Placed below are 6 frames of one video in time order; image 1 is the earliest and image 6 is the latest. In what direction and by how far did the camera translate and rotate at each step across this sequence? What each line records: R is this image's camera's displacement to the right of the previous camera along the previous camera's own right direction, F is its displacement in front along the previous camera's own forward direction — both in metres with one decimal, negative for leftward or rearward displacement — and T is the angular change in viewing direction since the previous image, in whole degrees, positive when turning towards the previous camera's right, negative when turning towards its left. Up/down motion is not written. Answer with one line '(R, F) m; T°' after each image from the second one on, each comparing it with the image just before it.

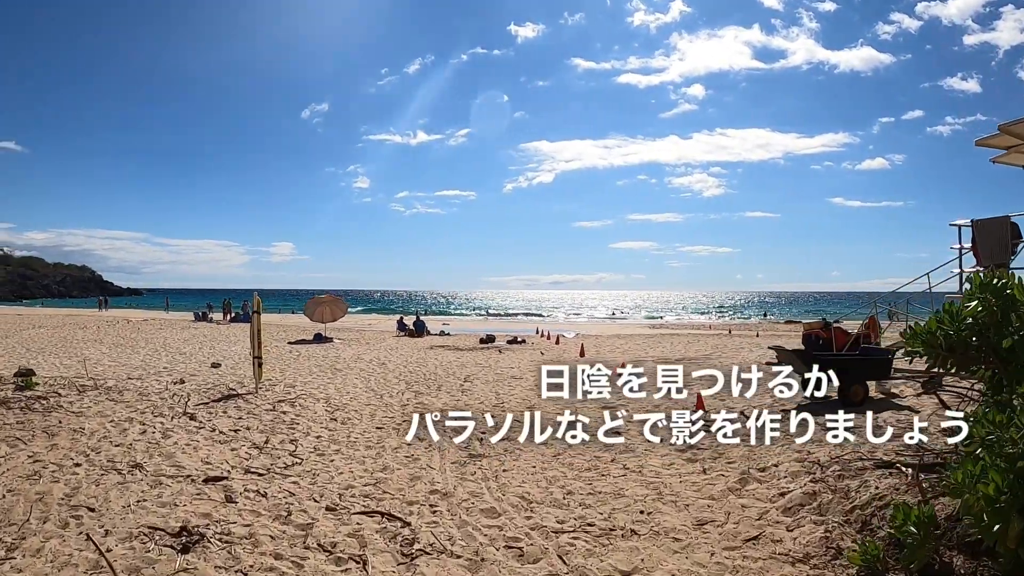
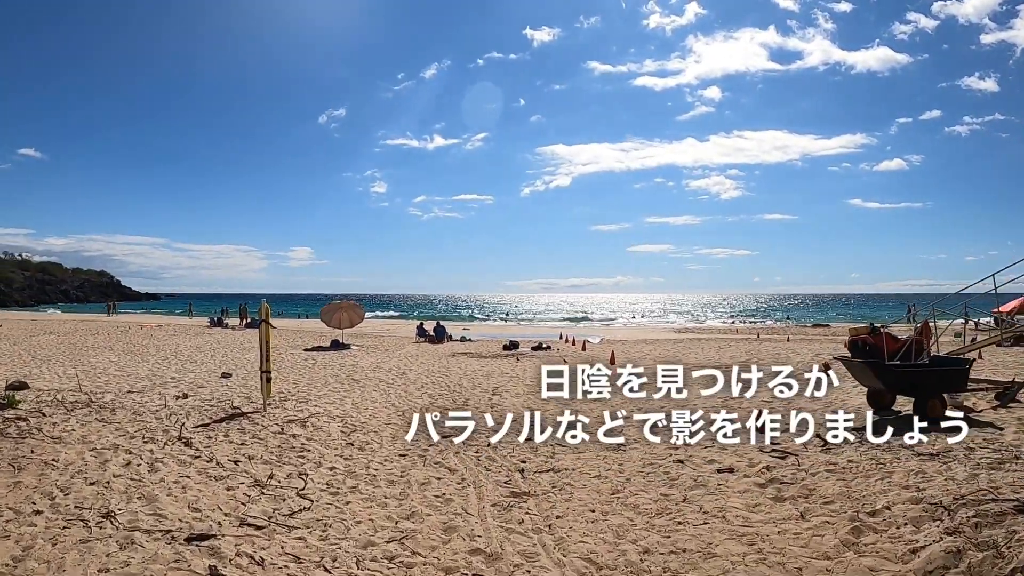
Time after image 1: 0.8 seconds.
(-0.3, +1.1) m; -2°
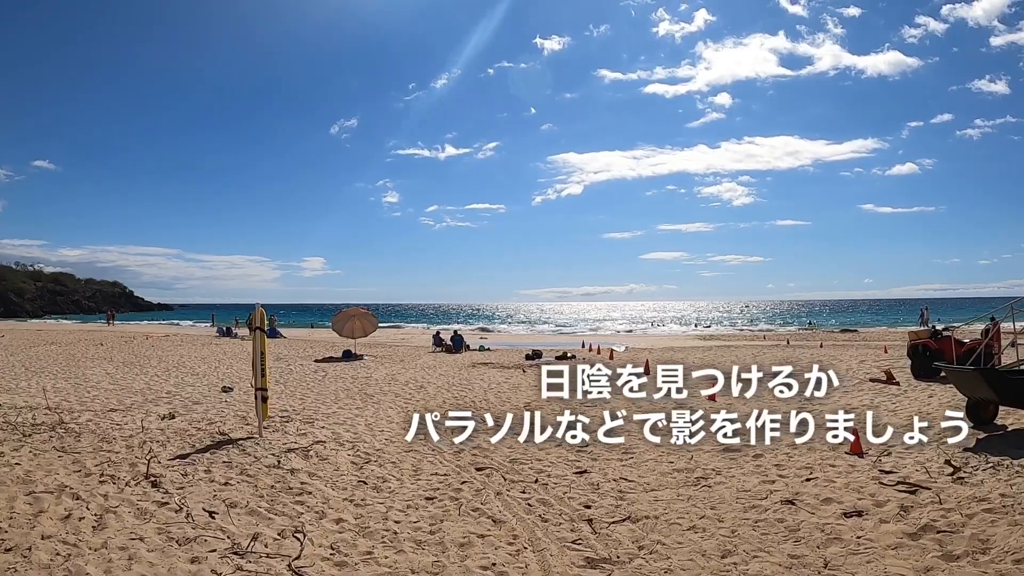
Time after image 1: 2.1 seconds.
(-0.4, +1.5) m; -1°
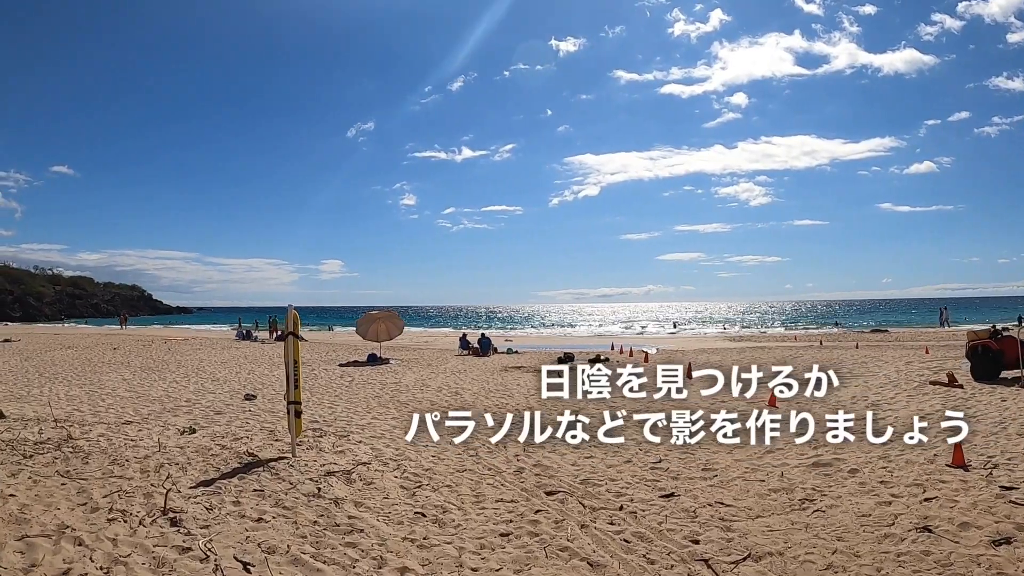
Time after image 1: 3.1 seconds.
(-0.6, +1.0) m; -1°
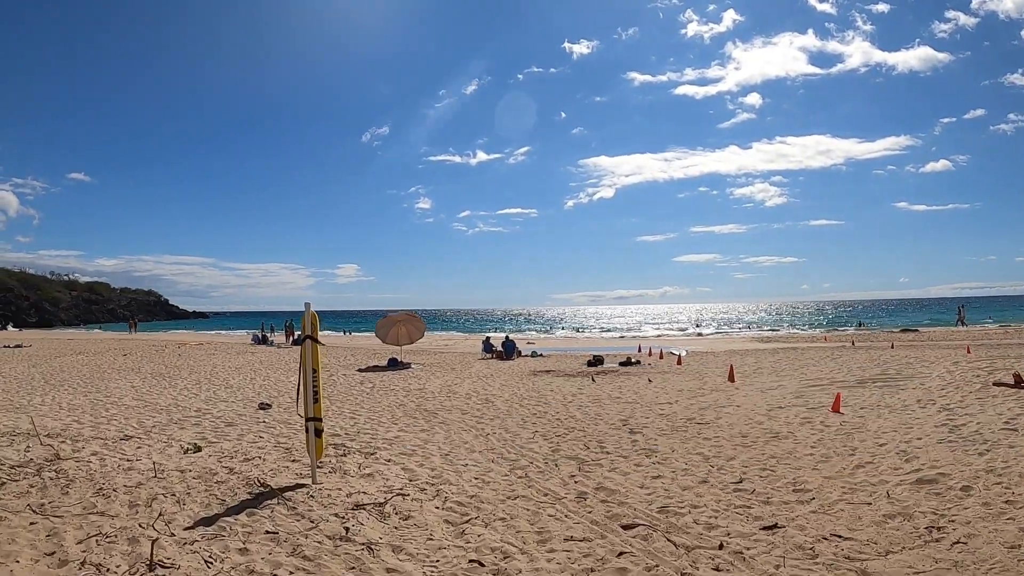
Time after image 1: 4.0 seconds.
(-0.4, +1.0) m; -1°
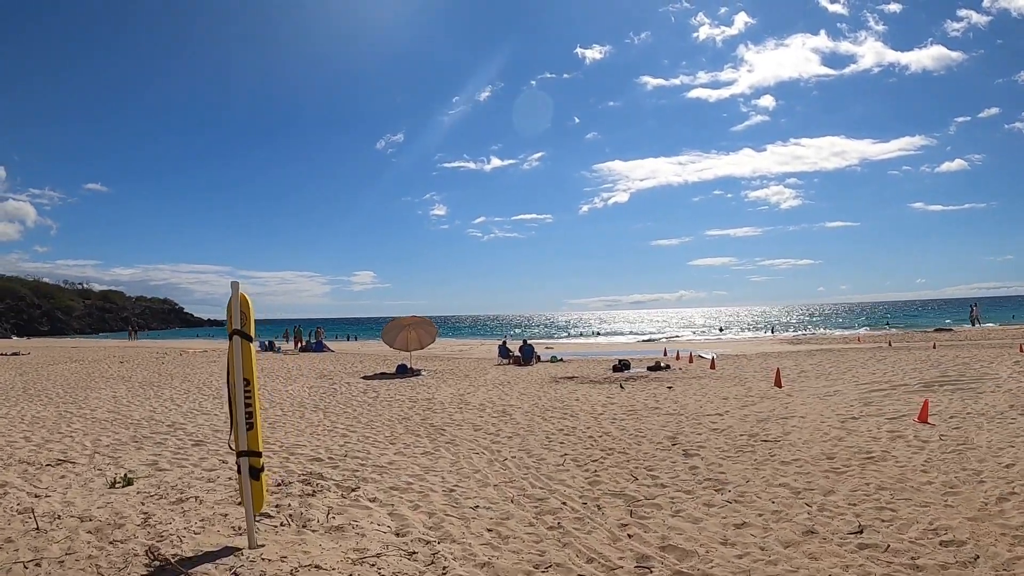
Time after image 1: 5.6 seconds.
(-0.1, +1.6) m; -2°
